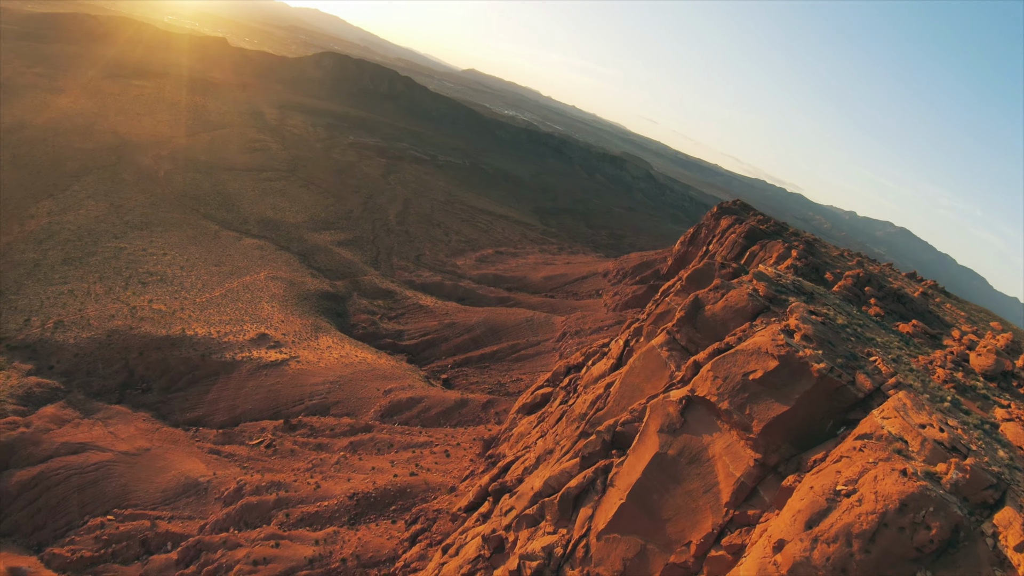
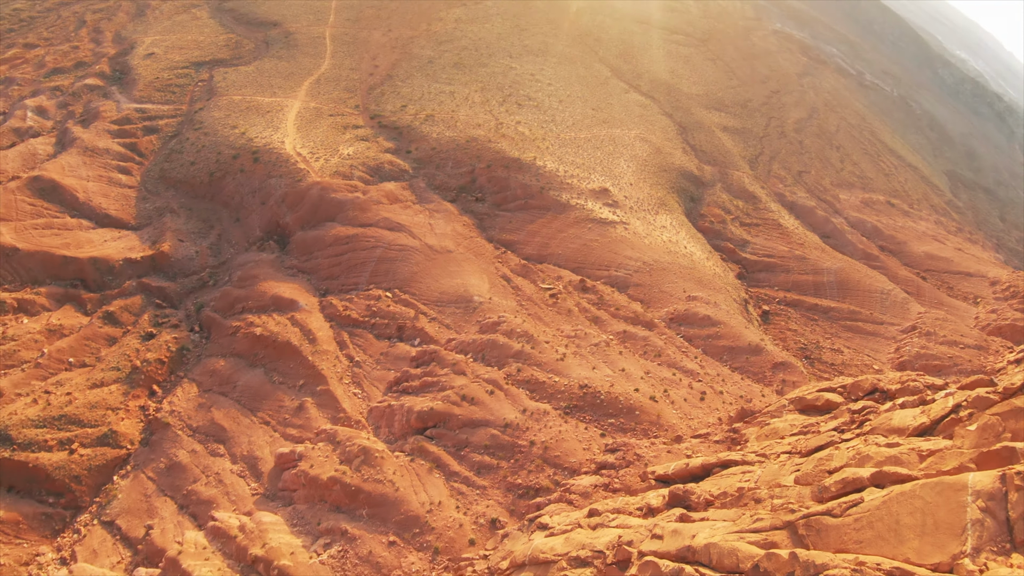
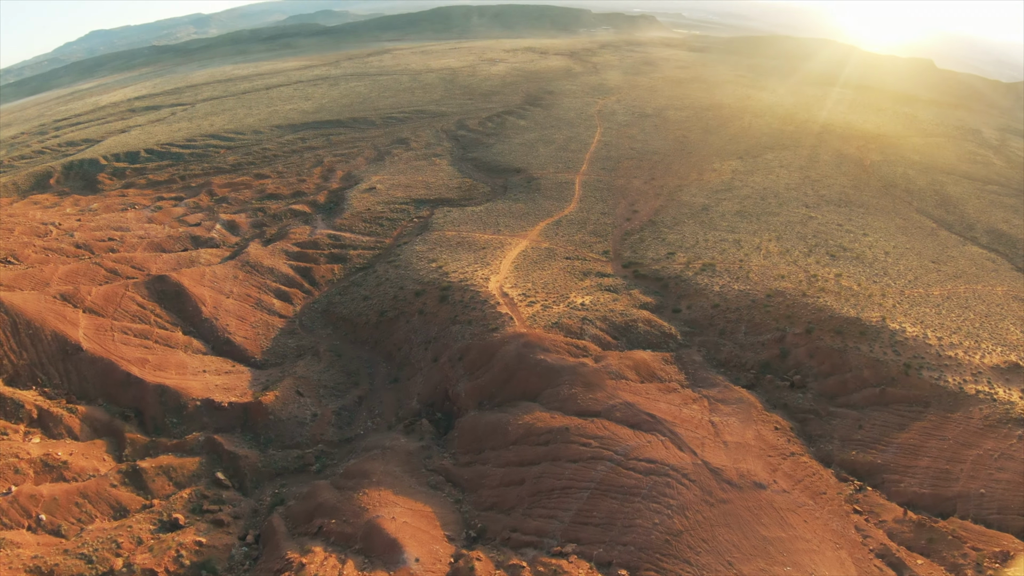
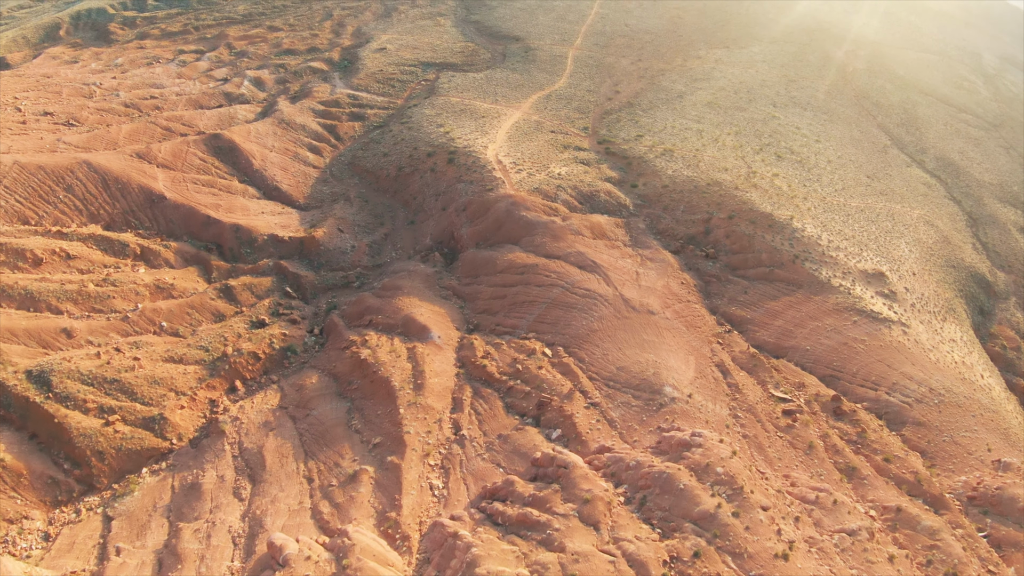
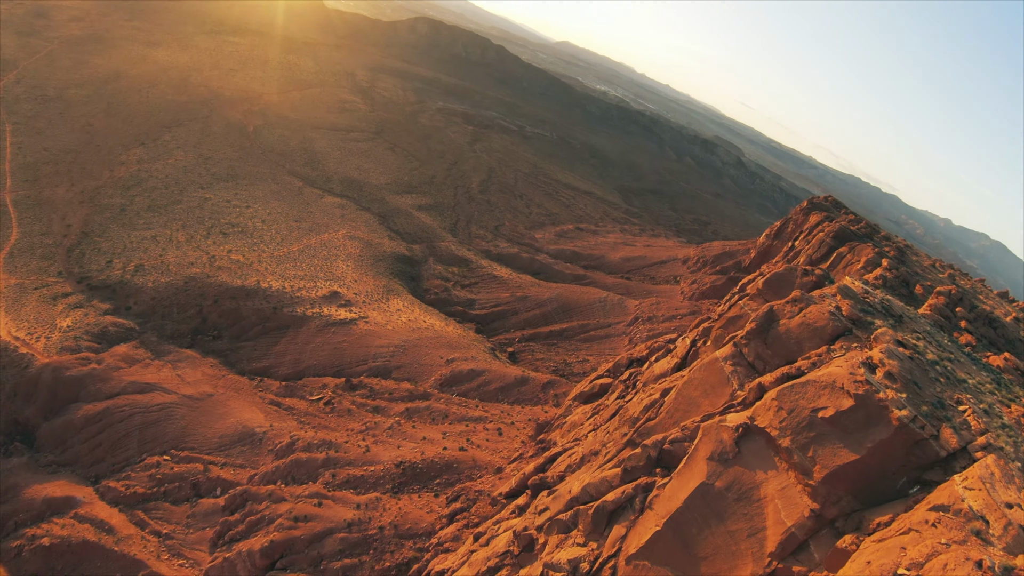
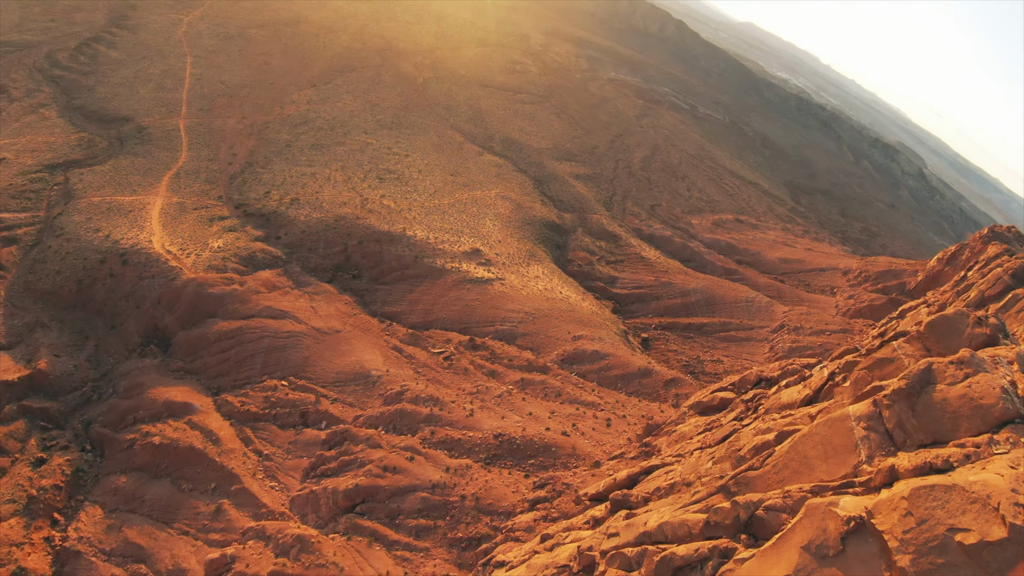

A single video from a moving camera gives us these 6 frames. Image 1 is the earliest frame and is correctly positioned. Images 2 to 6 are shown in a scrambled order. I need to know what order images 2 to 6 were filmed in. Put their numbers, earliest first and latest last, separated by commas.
5, 6, 2, 4, 3
